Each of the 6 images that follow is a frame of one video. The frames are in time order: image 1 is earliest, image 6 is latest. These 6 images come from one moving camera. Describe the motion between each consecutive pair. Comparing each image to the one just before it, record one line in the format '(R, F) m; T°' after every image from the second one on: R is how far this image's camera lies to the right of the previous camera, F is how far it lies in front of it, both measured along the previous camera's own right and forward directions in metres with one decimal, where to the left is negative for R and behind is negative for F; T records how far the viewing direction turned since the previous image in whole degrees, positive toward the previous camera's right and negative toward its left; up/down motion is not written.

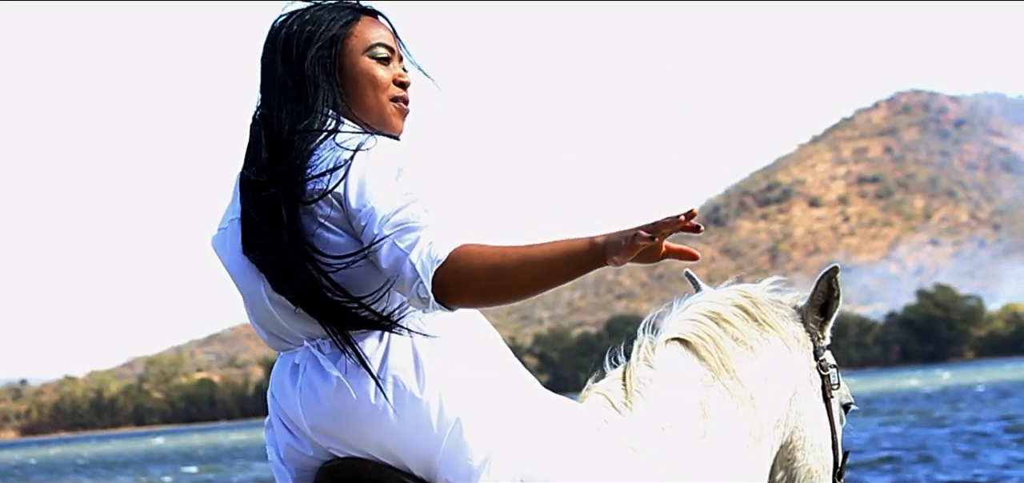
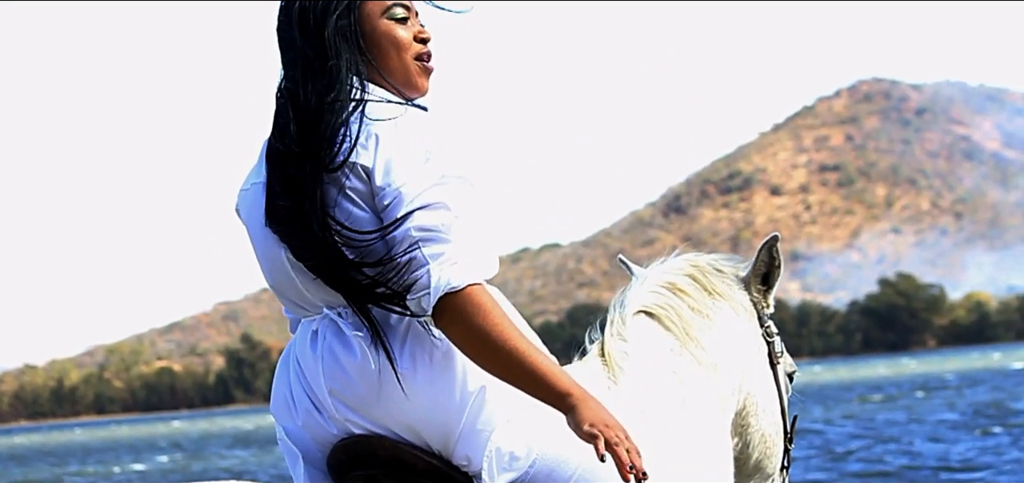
(-0.4, +0.4) m; +2°
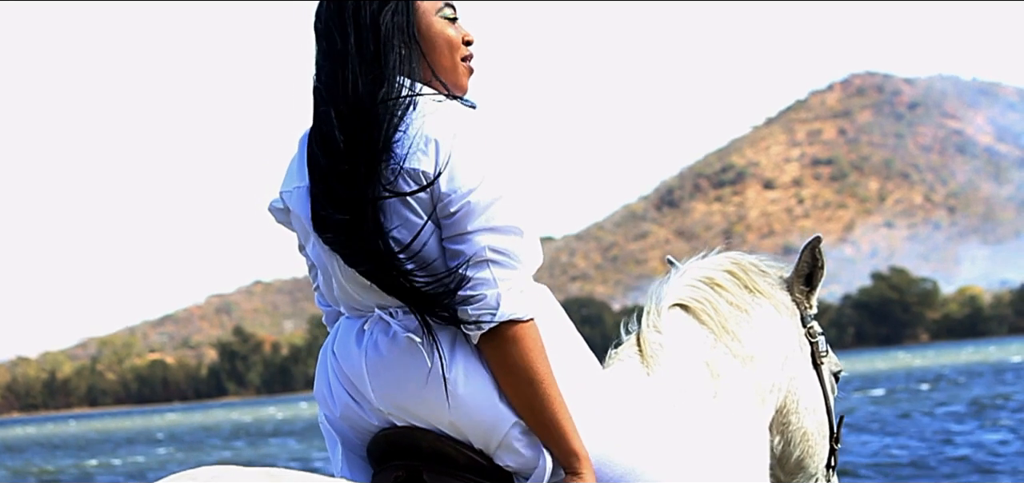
(-0.3, +0.2) m; 0°
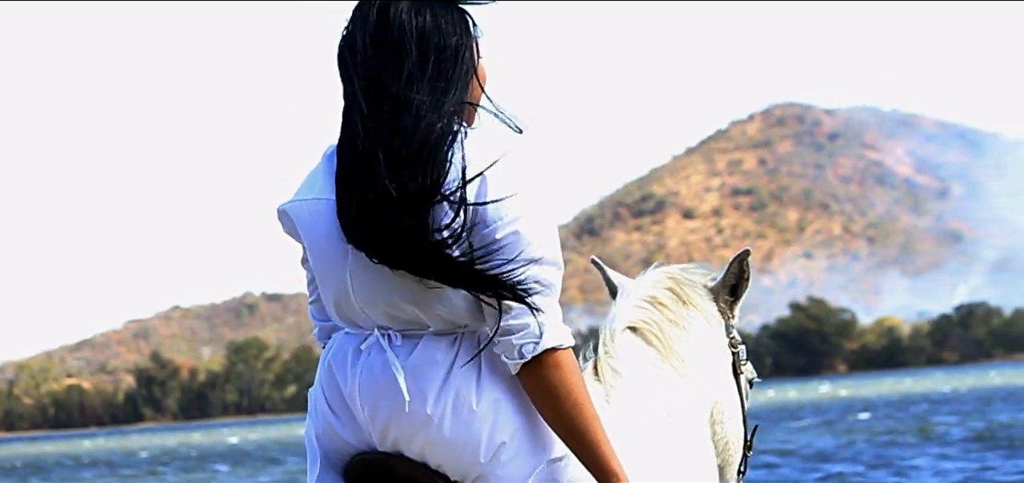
(-1.0, +0.8) m; +4°
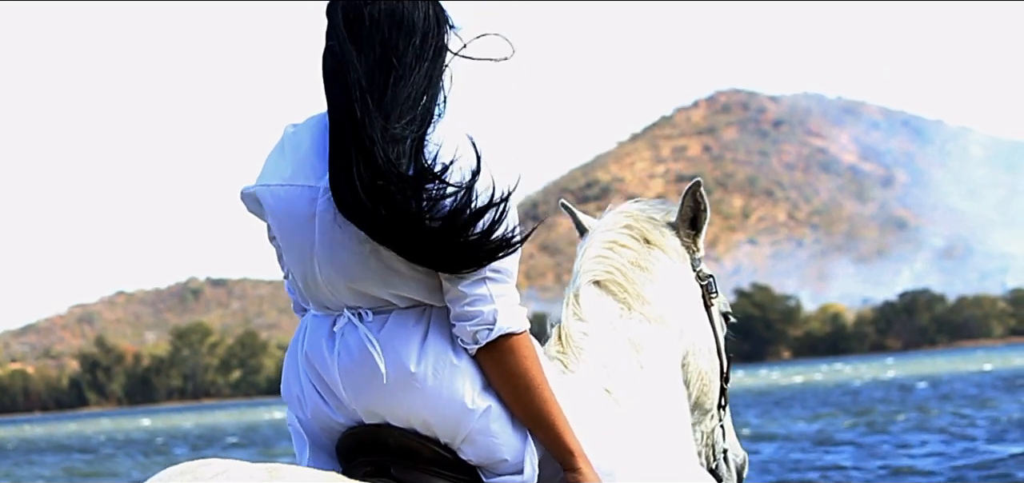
(-0.7, +0.3) m; +3°
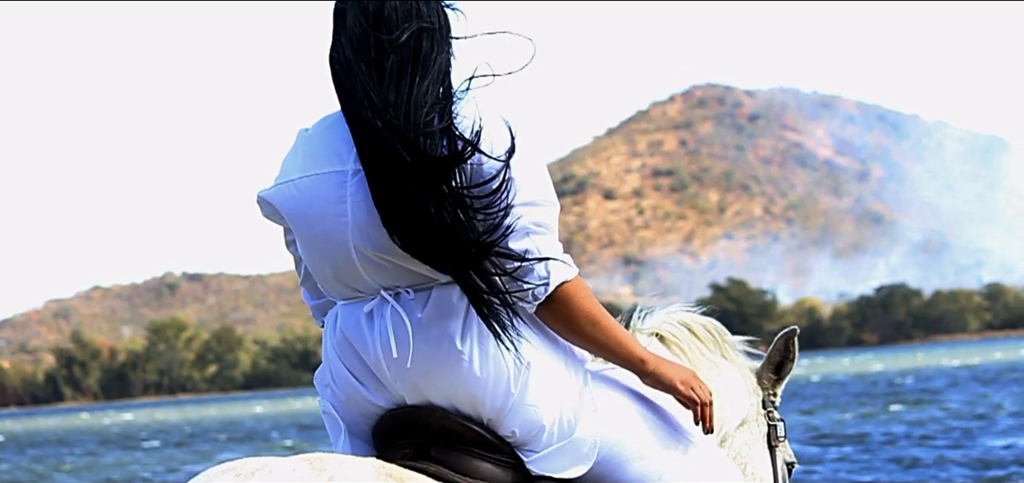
(-0.4, +0.2) m; +1°
